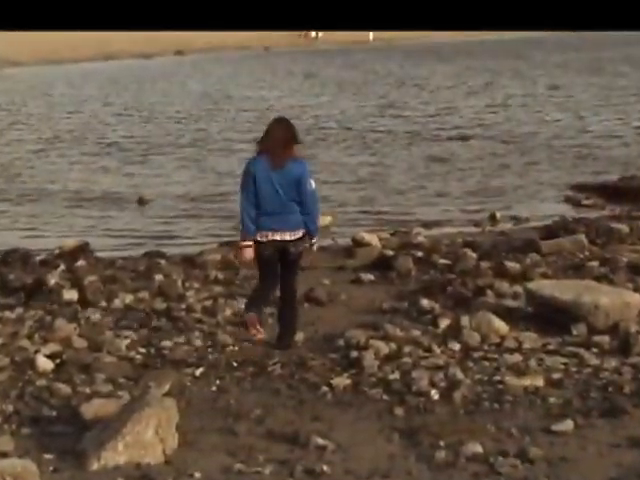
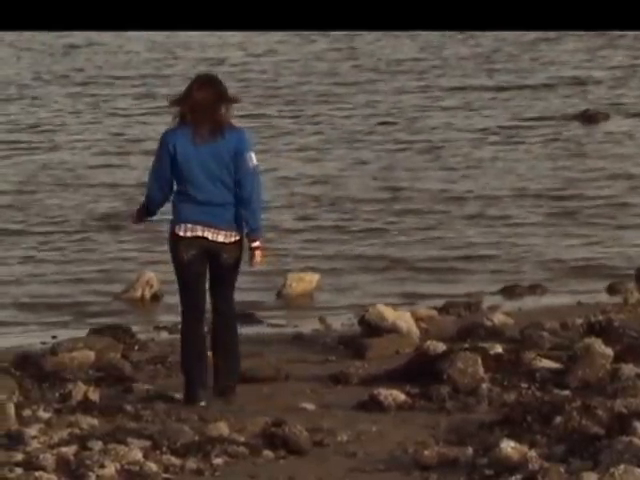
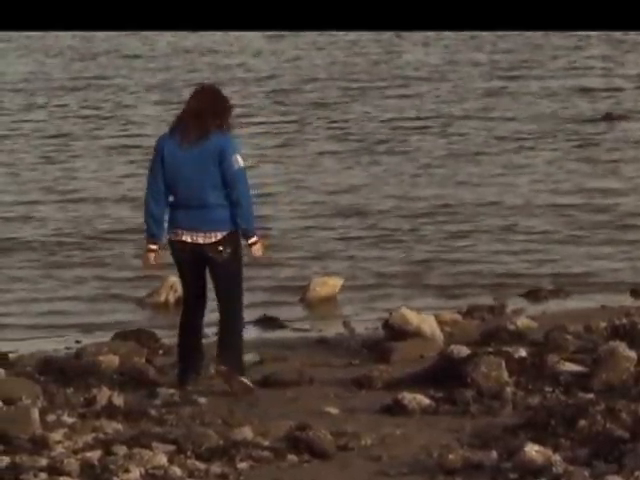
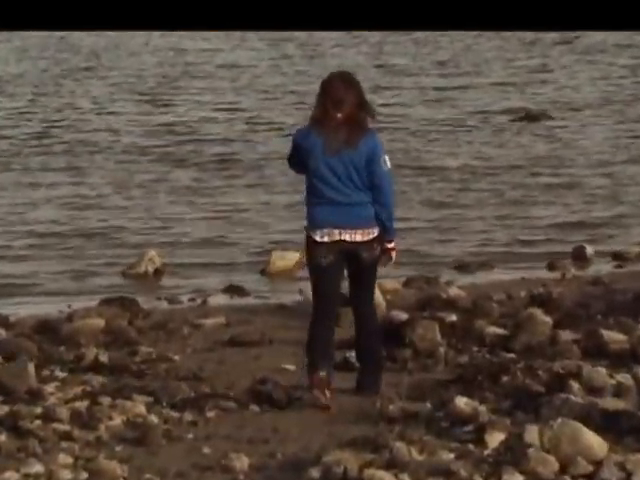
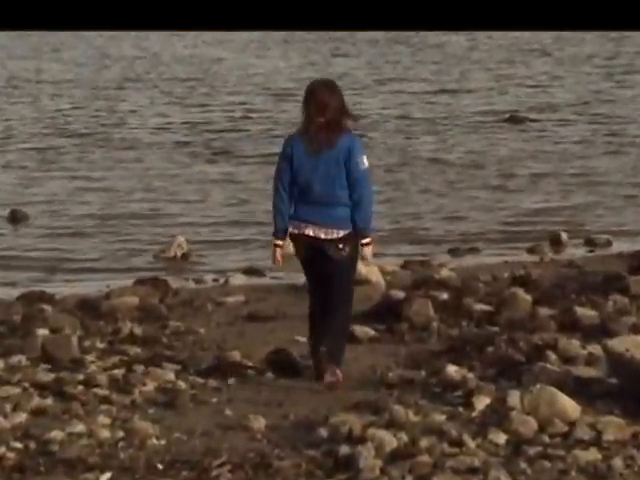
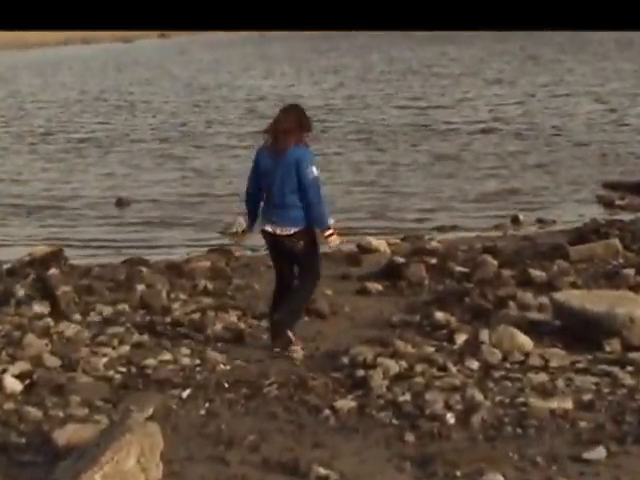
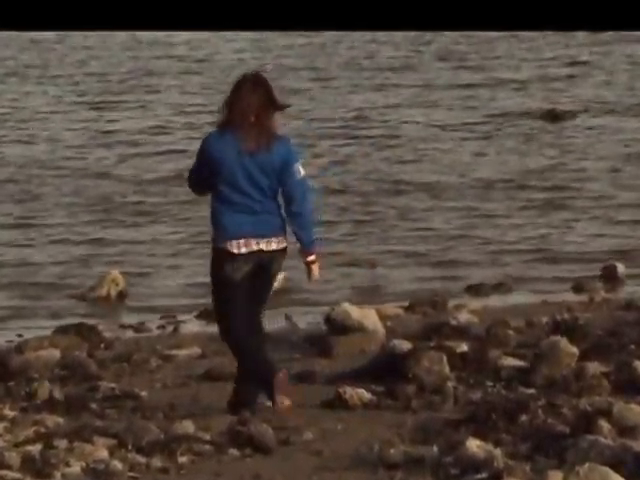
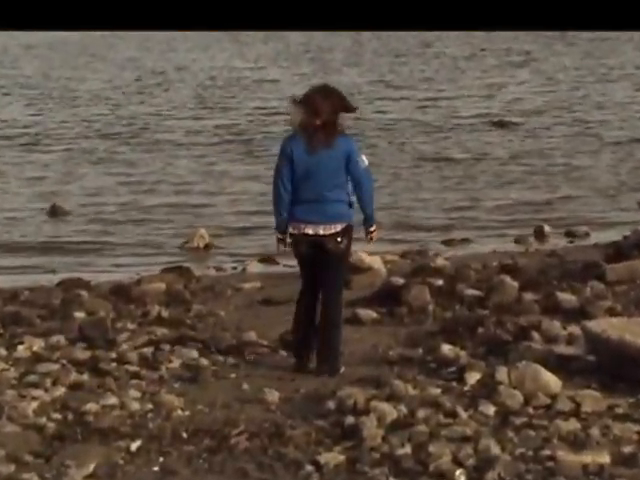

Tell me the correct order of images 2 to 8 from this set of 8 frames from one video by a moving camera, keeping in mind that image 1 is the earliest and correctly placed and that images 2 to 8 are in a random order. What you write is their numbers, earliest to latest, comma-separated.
6, 8, 5, 4, 7, 2, 3
